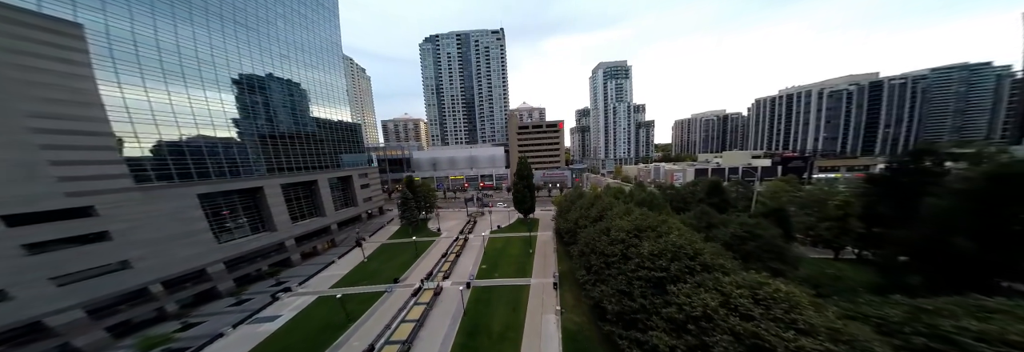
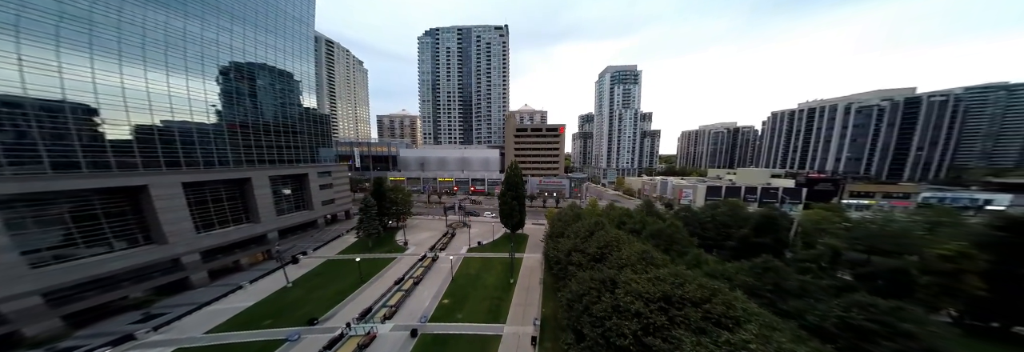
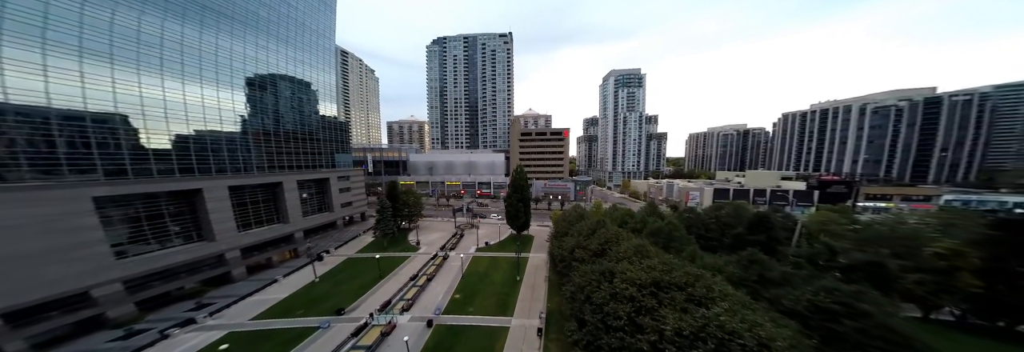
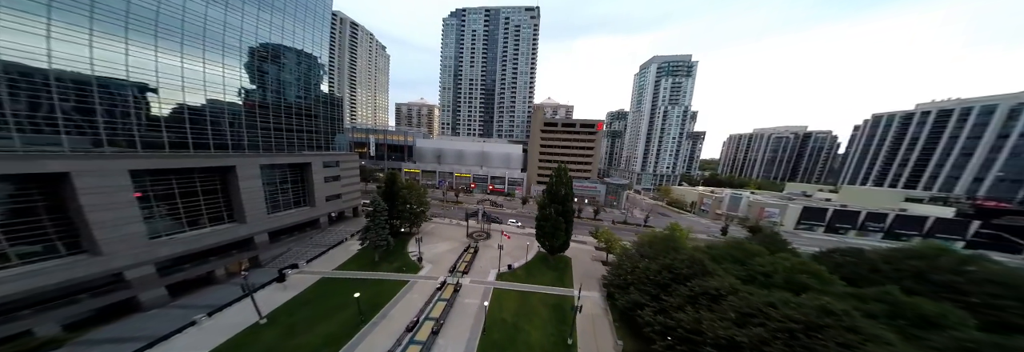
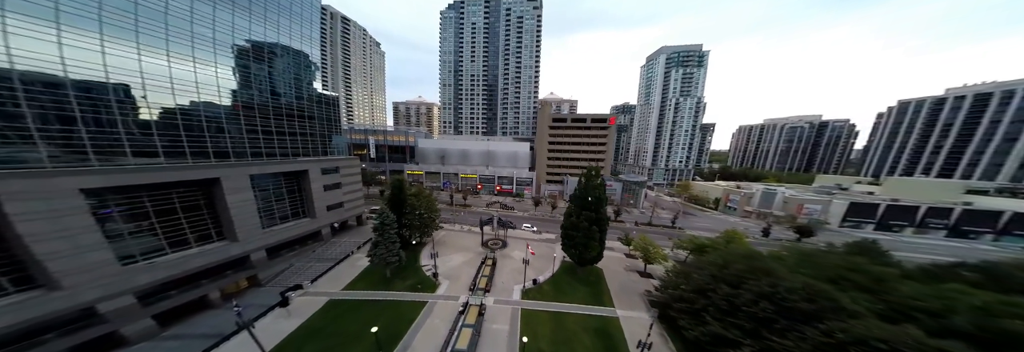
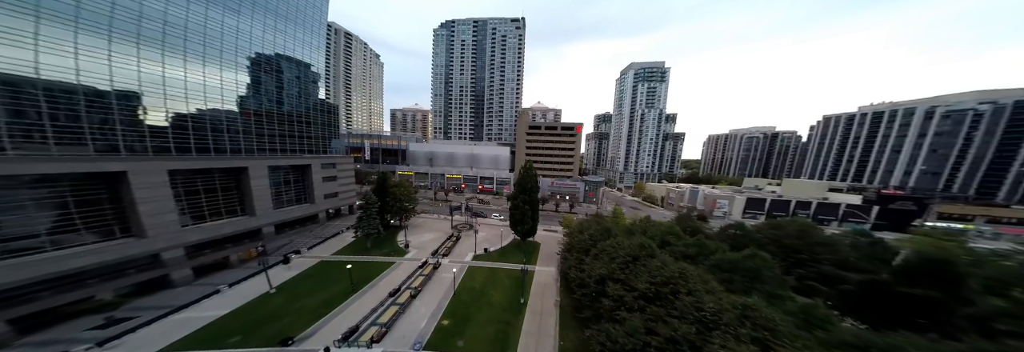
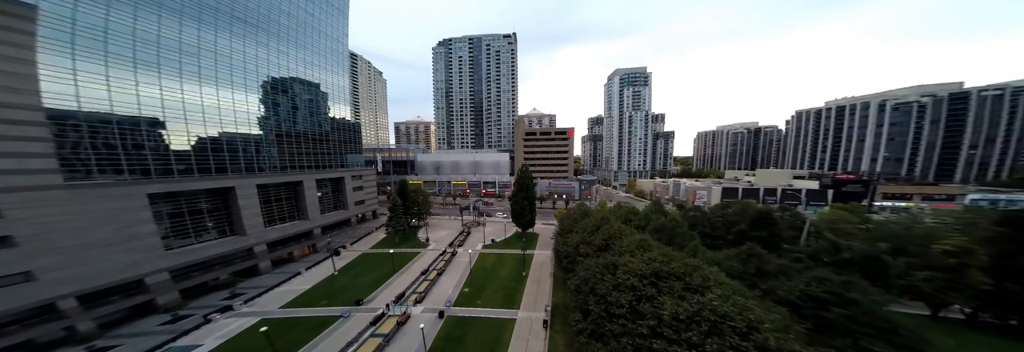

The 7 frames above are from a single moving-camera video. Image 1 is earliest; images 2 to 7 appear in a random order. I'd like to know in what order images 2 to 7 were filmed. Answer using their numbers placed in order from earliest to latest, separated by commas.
7, 3, 2, 6, 4, 5
